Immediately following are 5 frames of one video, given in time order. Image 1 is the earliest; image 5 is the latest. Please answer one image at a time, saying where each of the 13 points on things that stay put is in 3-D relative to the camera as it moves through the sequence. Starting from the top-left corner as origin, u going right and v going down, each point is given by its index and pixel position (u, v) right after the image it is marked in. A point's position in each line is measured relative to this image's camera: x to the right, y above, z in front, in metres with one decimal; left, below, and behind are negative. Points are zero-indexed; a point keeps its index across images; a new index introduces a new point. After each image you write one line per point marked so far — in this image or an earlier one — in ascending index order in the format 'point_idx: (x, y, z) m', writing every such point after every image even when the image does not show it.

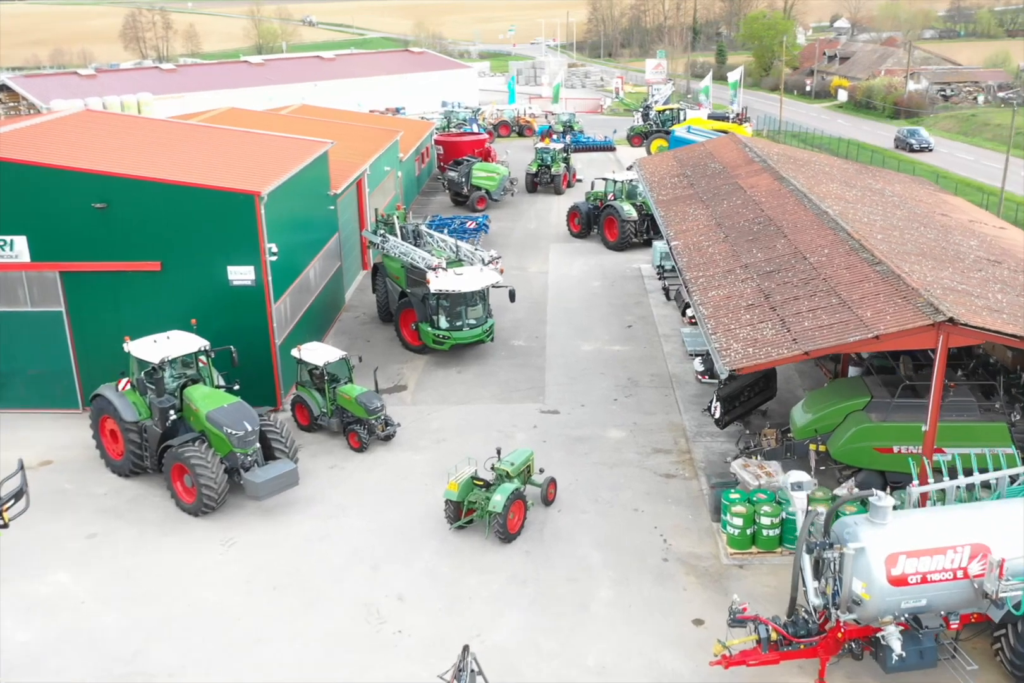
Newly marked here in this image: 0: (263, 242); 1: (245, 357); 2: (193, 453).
0: (-4.3, +1.7, +16.6) m
1: (-4.7, -0.3, +17.1) m
2: (-4.5, -1.6, +13.7) m
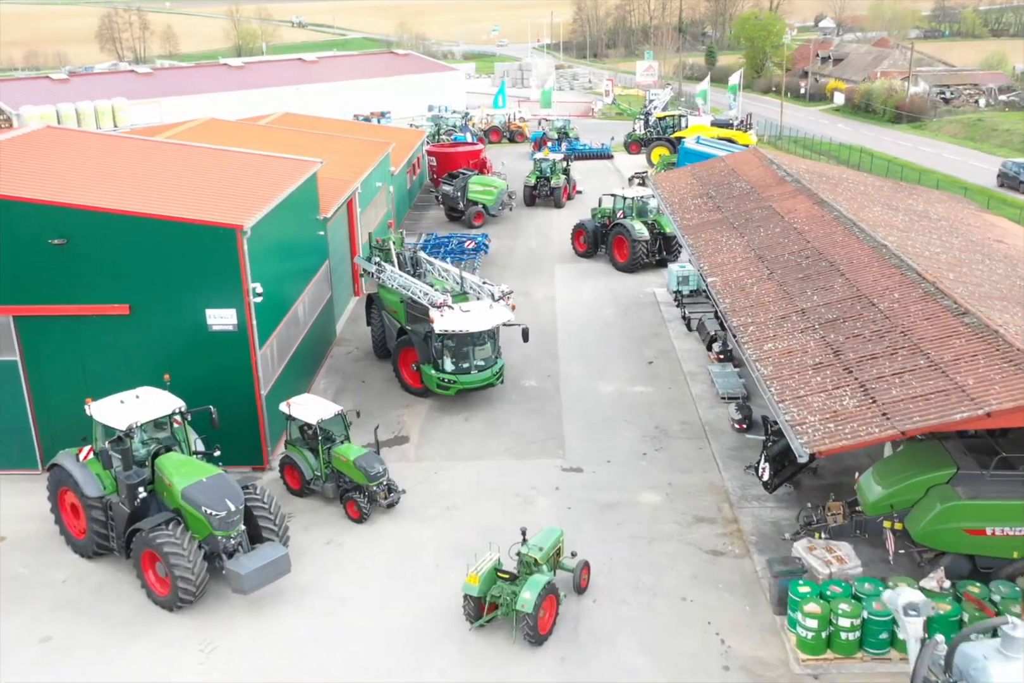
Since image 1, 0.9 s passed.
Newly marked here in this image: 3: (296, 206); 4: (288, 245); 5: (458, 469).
0: (-4.0, +0.9, +14.6) m
1: (-4.5, -1.1, +15.1) m
2: (-4.2, -2.4, +11.7) m
3: (-4.2, +2.6, +18.7) m
4: (-4.2, +1.8, +18.1) m
5: (-0.9, -2.0, +15.4) m
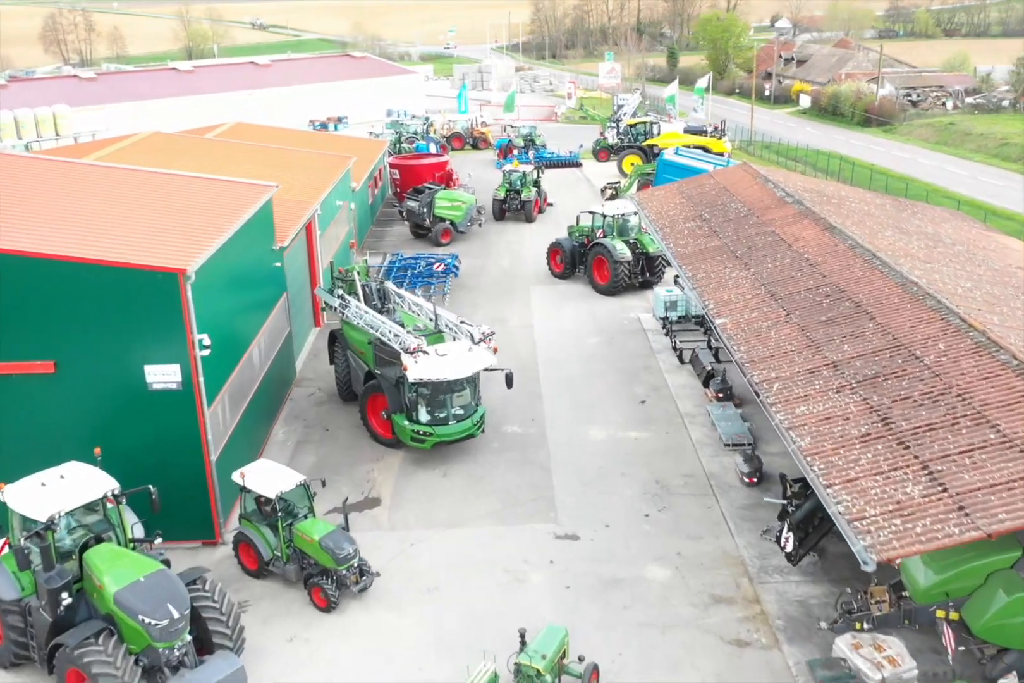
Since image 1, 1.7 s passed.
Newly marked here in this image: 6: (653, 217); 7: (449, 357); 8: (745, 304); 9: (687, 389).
0: (-4.2, +0.1, +12.6) m
1: (-4.7, -1.9, +13.2) m
2: (-4.2, -3.2, +9.8) m
3: (-4.6, +1.8, +16.7) m
4: (-4.5, +1.0, +16.1) m
5: (-1.1, -2.8, +13.6) m
6: (+2.9, +2.5, +19.5) m
7: (-1.0, -0.2, +15.0) m
8: (+3.3, +0.5, +13.7) m
9: (+3.3, -0.9, +18.1) m
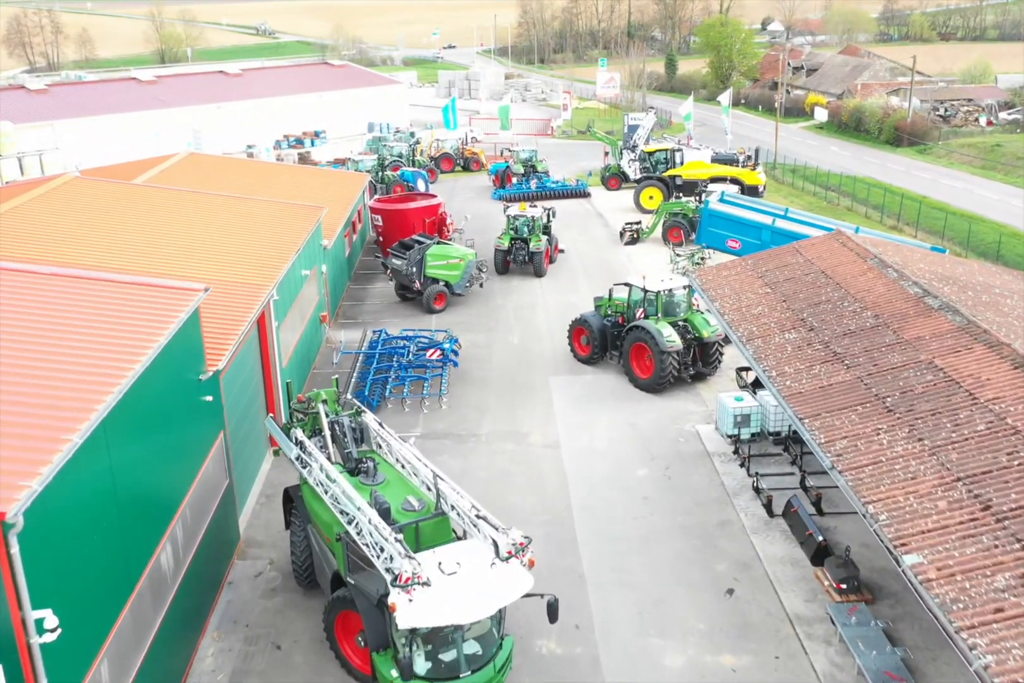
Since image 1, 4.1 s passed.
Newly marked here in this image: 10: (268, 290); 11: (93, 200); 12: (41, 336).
0: (-3.7, -2.0, +7.3) m
1: (-4.2, -4.0, +7.8) m
2: (-3.7, -5.3, +4.4) m
3: (-4.1, -0.3, +11.4) m
4: (-4.1, -1.1, +10.8) m
5: (-0.6, -4.9, +8.3) m
6: (+3.2, +0.4, +14.2) m
7: (-0.5, -2.4, +9.7) m
8: (+3.8, -1.6, +8.5) m
9: (+3.7, -3.0, +12.8) m
10: (-3.9, +0.8, +15.4) m
11: (-8.3, +2.7, +19.1) m
12: (-5.3, +0.2, +10.7) m
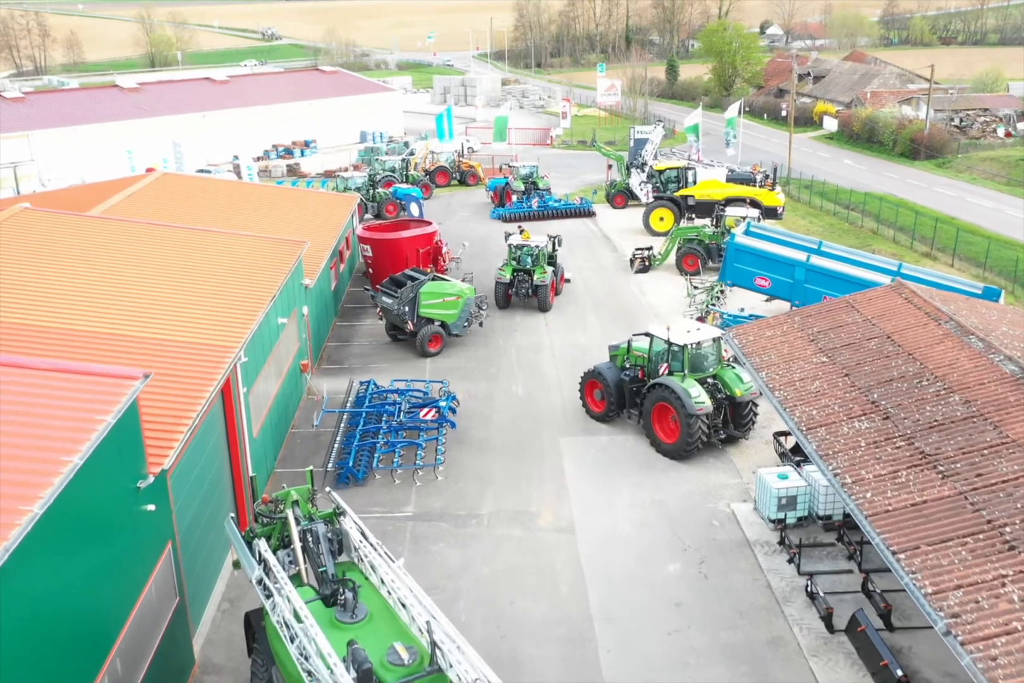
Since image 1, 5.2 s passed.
0: (-3.5, -3.0, +4.9) m
1: (-4.0, -5.0, +5.5) m
2: (-3.5, -6.3, +2.1) m
3: (-4.0, -1.3, +9.0) m
4: (-4.0, -2.1, +8.4) m
5: (-0.4, -5.9, +5.9) m
6: (+3.4, -0.6, +11.9) m
7: (-0.4, -3.4, +7.4) m
8: (+4.0, -2.6, +6.2) m
9: (+3.8, -4.0, +10.5) m
10: (-3.8, -0.2, +13.0) m
11: (-8.2, +1.7, +16.7) m
12: (-5.1, -0.8, +8.4) m
